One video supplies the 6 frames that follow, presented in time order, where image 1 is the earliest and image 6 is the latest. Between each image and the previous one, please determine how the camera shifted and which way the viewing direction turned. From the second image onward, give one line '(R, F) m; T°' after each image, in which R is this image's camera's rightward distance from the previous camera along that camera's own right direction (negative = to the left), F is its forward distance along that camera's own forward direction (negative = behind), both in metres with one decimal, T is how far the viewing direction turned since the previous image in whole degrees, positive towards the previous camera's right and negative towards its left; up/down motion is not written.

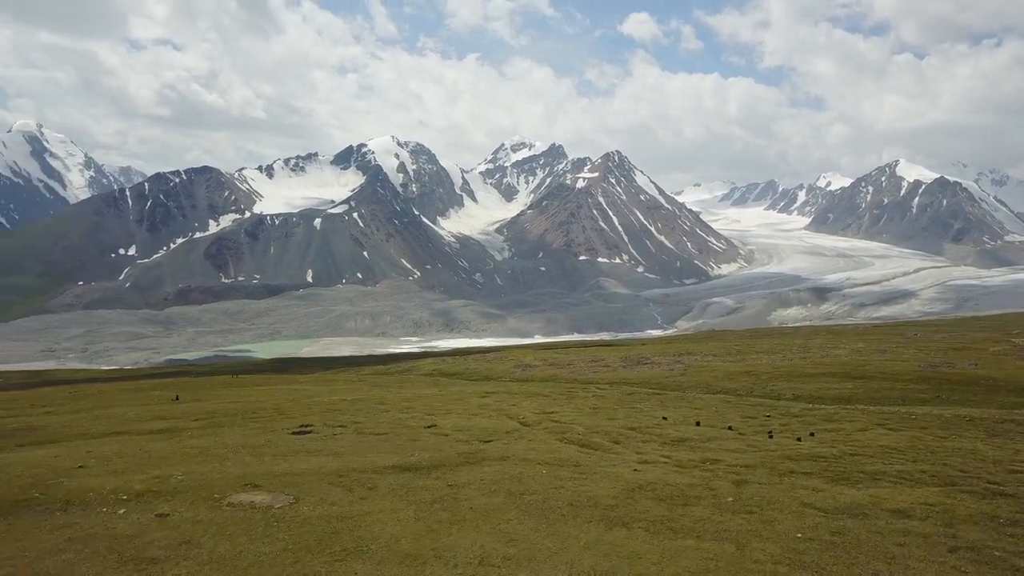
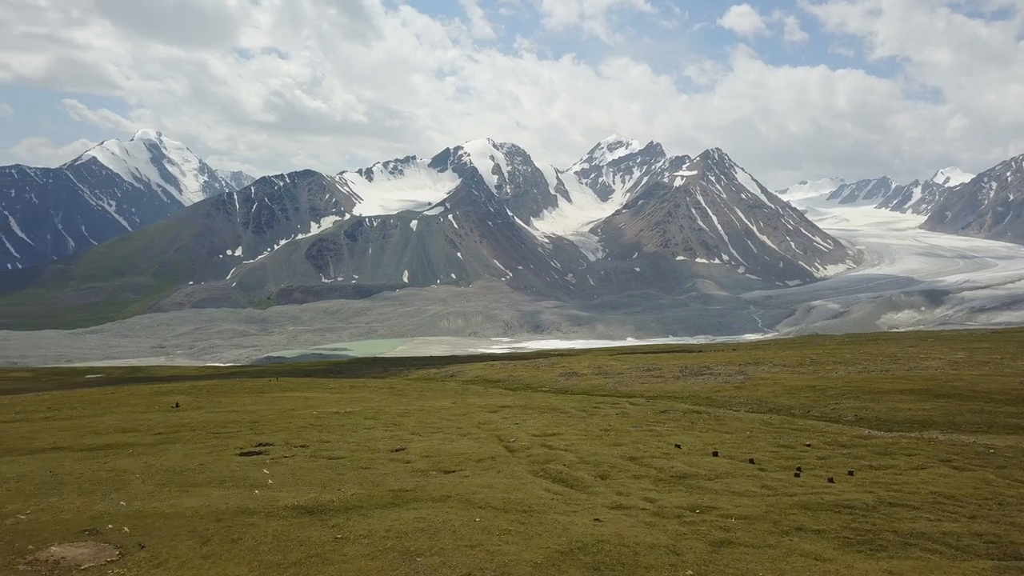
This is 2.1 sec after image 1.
(+5.6, +6.5) m; -7°
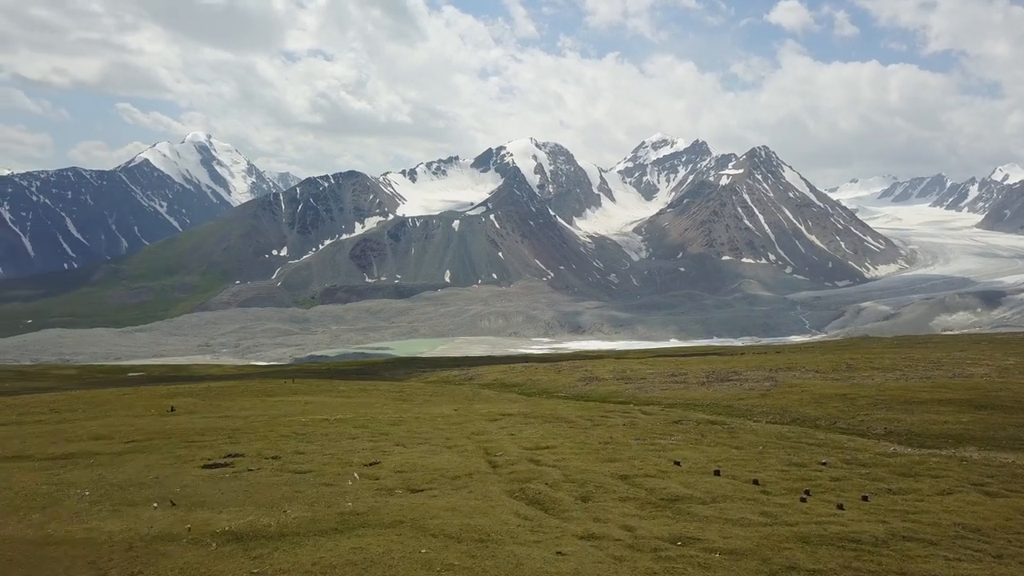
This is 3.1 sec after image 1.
(+2.8, +3.1) m; -3°
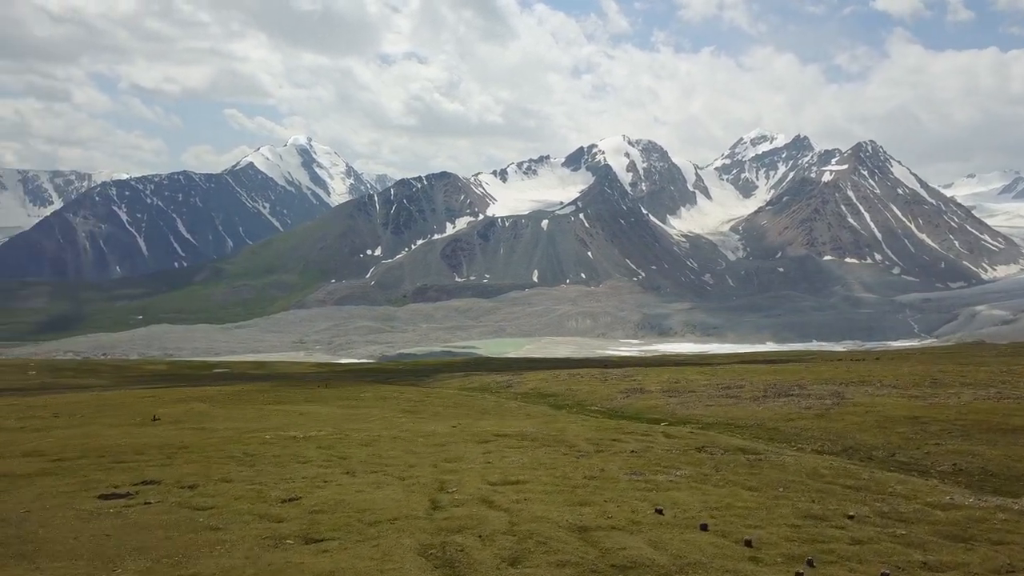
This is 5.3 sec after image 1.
(+5.6, +6.8) m; -7°
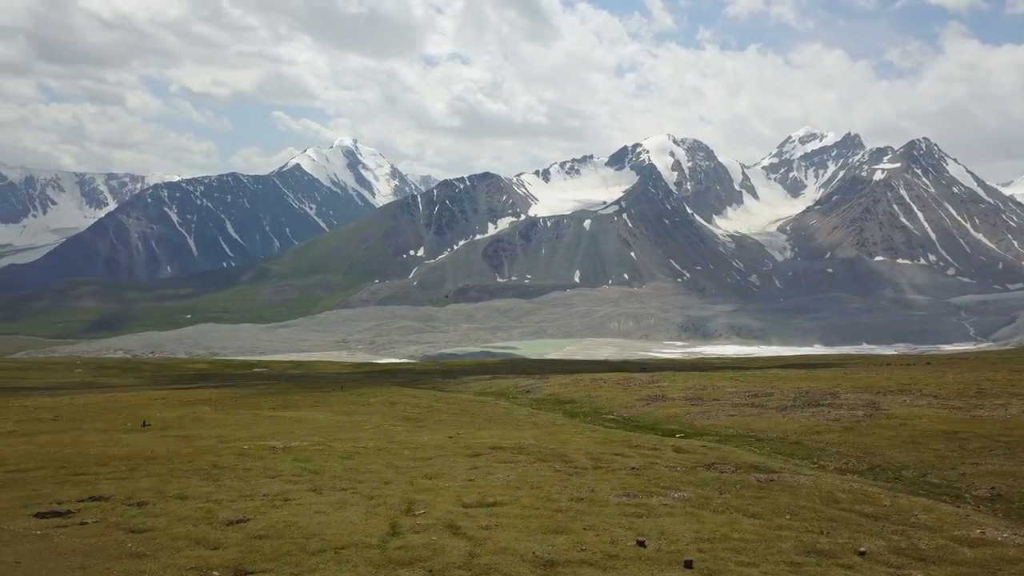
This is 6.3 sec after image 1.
(+2.6, +3.2) m; -3°
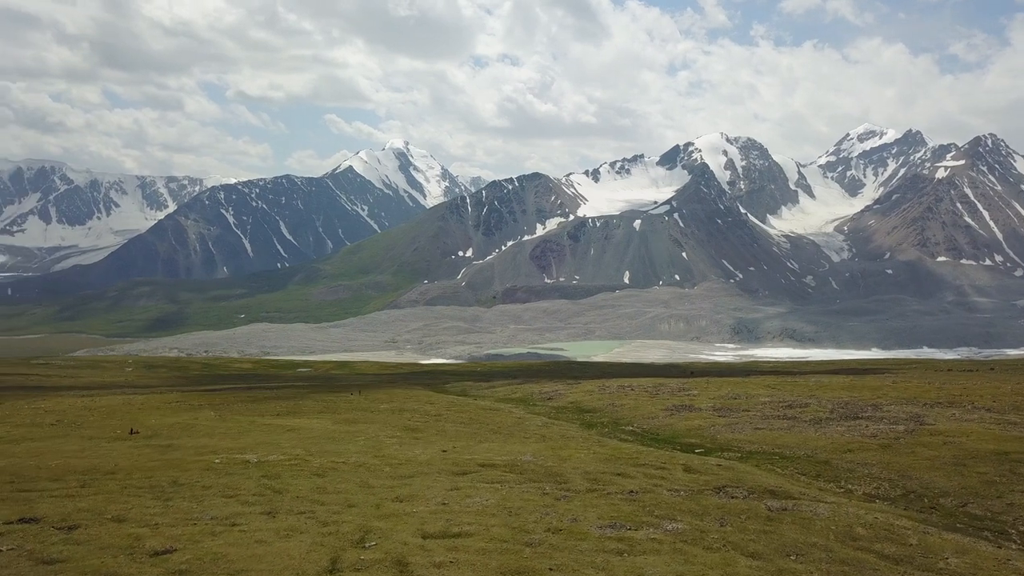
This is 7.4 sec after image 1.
(+2.9, +3.6) m; -4°
